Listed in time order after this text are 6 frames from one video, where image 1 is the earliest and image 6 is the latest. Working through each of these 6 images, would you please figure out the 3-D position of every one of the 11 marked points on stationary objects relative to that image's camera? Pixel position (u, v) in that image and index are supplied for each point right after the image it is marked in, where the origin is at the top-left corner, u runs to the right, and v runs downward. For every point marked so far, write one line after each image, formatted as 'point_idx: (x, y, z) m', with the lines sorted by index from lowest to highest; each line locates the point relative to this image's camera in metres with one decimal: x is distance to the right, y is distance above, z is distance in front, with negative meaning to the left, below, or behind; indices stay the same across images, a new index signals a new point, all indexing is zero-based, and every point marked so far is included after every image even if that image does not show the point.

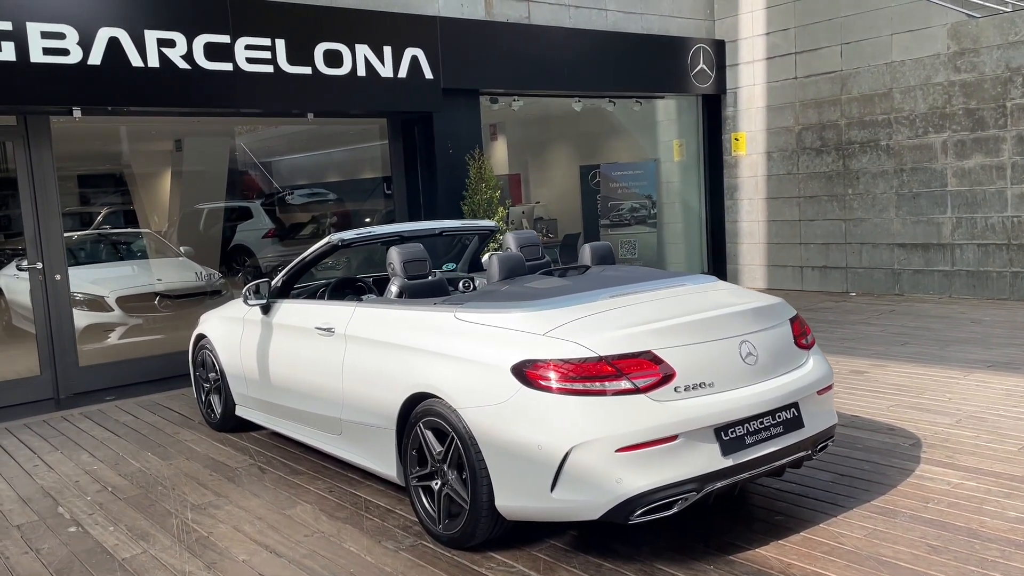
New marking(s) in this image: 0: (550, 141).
0: (+0.6, +1.9, +11.2) m
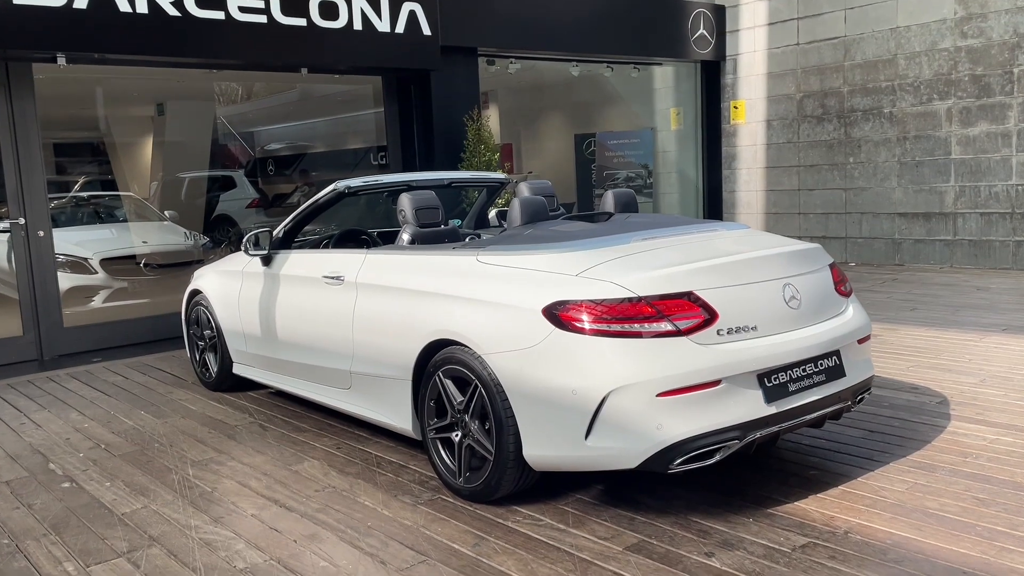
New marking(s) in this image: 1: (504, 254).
0: (+0.5, +2.3, +10.9) m
1: (0.0, +0.1, +3.6) m
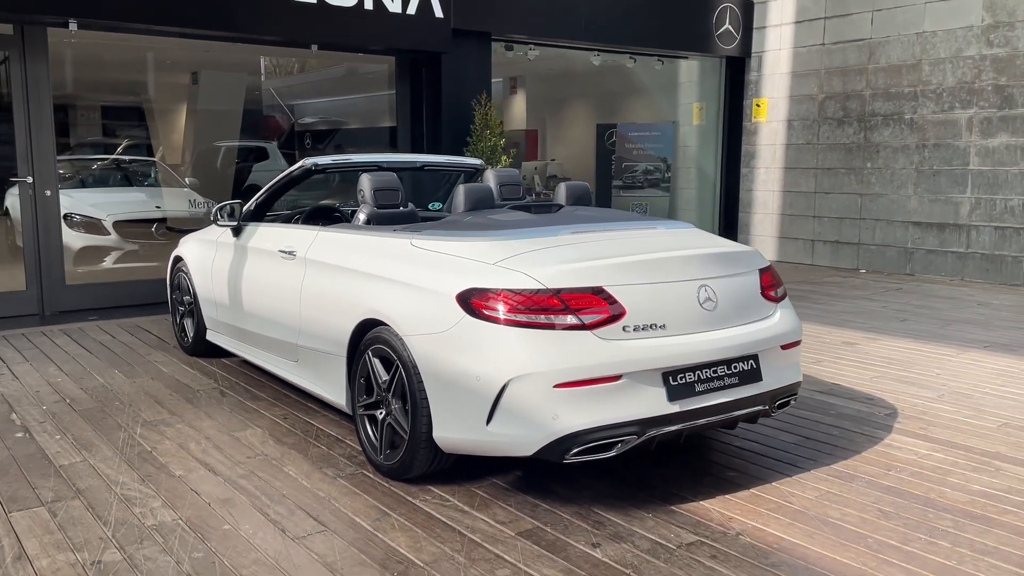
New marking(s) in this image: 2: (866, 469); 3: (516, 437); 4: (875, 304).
0: (+0.7, +2.4, +10.9) m
1: (-0.3, +0.2, +3.7) m
2: (+1.6, -0.8, +3.8) m
3: (0.0, -0.5, +3.2) m
4: (+3.5, -0.2, +8.3) m
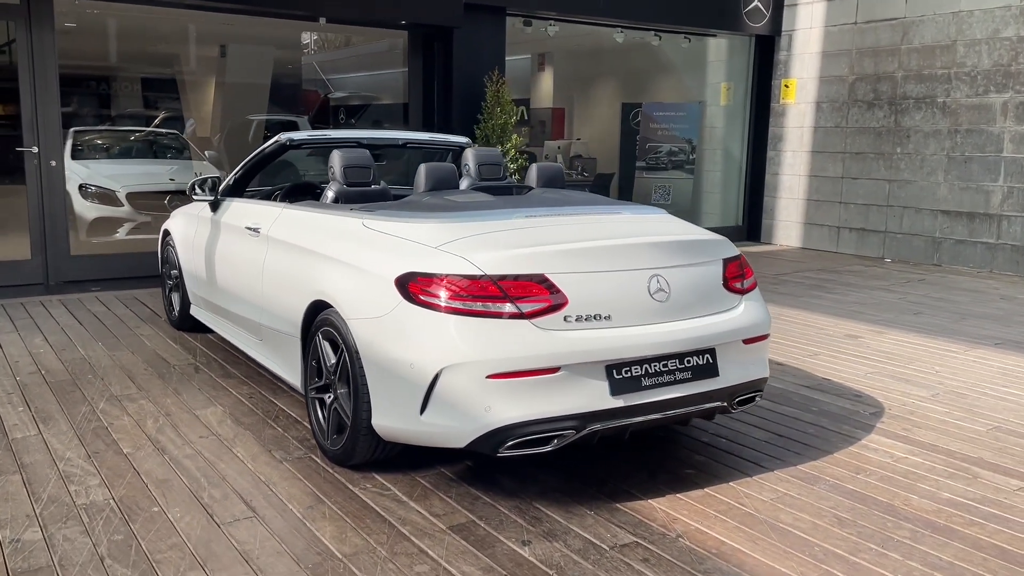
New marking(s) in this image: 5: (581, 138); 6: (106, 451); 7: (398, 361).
0: (+0.9, +2.6, +10.7) m
1: (-0.5, +0.3, +3.6) m
2: (+1.3, -0.8, +3.6) m
3: (-0.2, -0.5, +3.1) m
4: (+3.5, -0.1, +8.0) m
5: (+0.9, +1.9, +10.7) m
6: (-1.7, -0.7, +3.7) m
7: (-0.4, -0.3, +3.1) m
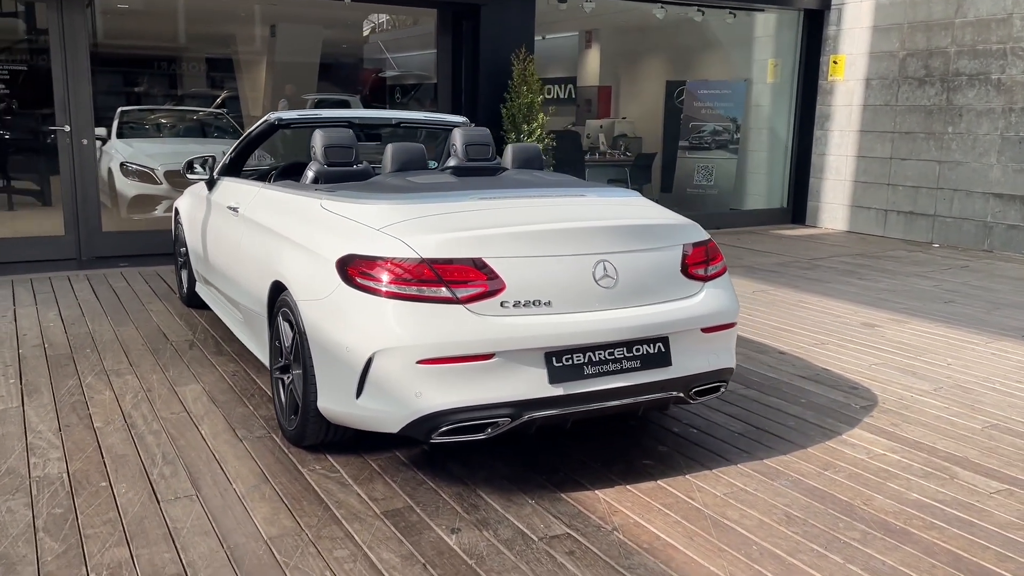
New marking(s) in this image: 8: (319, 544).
0: (+1.4, +2.8, +10.4) m
1: (-0.7, +0.4, +3.6) m
2: (+1.2, -0.7, +3.5) m
3: (-0.4, -0.4, +3.0) m
4: (+3.6, +0.1, +7.6) m
5: (+1.3, +2.1, +10.5) m
6: (-1.9, -0.6, +3.8) m
7: (-0.6, -0.2, +3.1) m
8: (-0.6, -0.8, +2.8) m
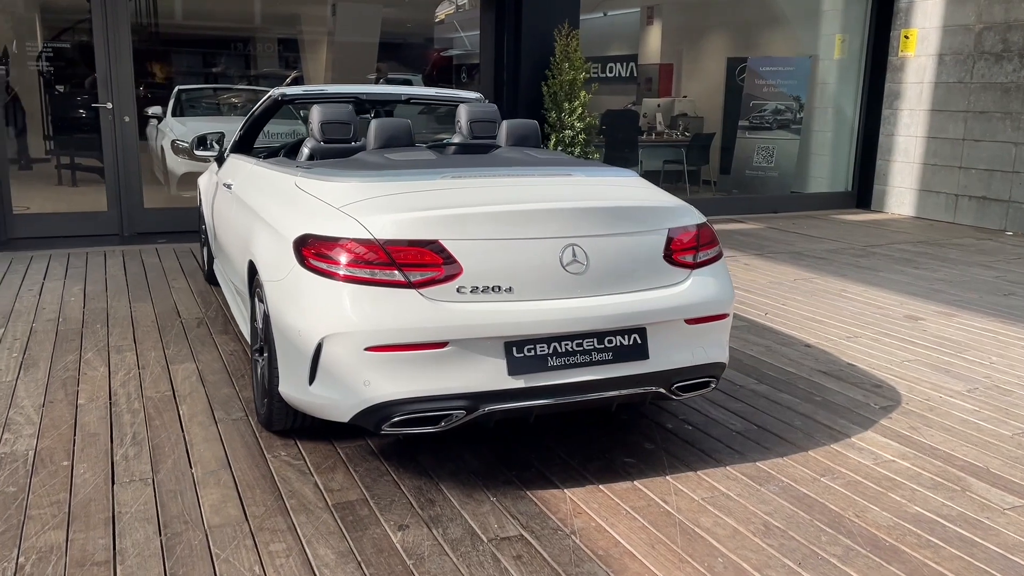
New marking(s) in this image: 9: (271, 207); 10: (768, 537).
0: (+1.9, +3.0, +10.0) m
1: (-0.8, +0.4, +3.4) m
2: (+1.0, -0.7, +3.2) m
3: (-0.6, -0.4, +2.9) m
4: (+3.9, +0.1, +7.1) m
5: (+1.9, +2.2, +10.1) m
6: (-2.0, -0.5, +3.8) m
7: (-0.8, -0.1, +3.0) m
8: (-0.8, -0.8, +2.7) m
9: (-1.0, +0.3, +3.5) m
10: (+0.8, -0.8, +2.7) m
